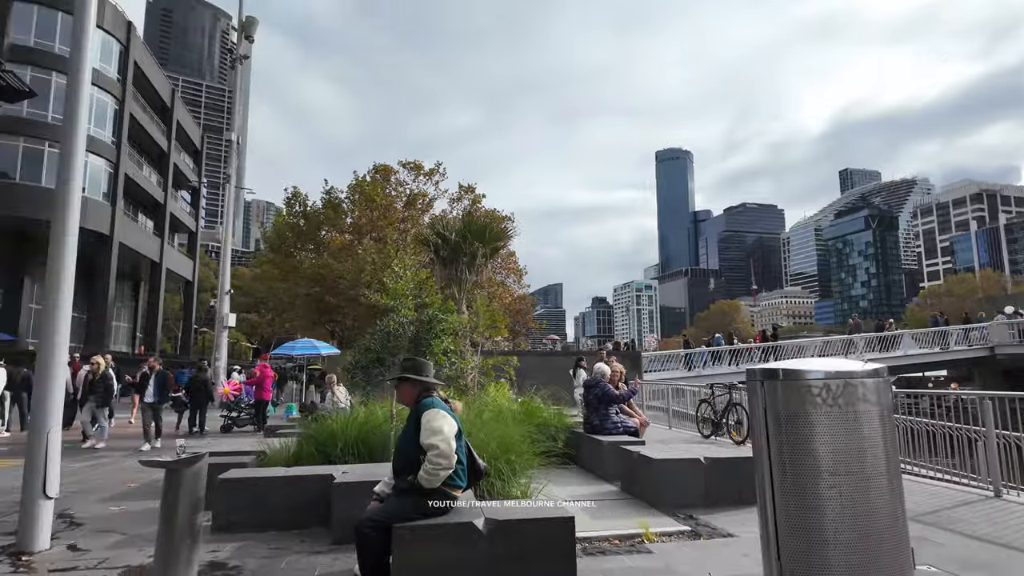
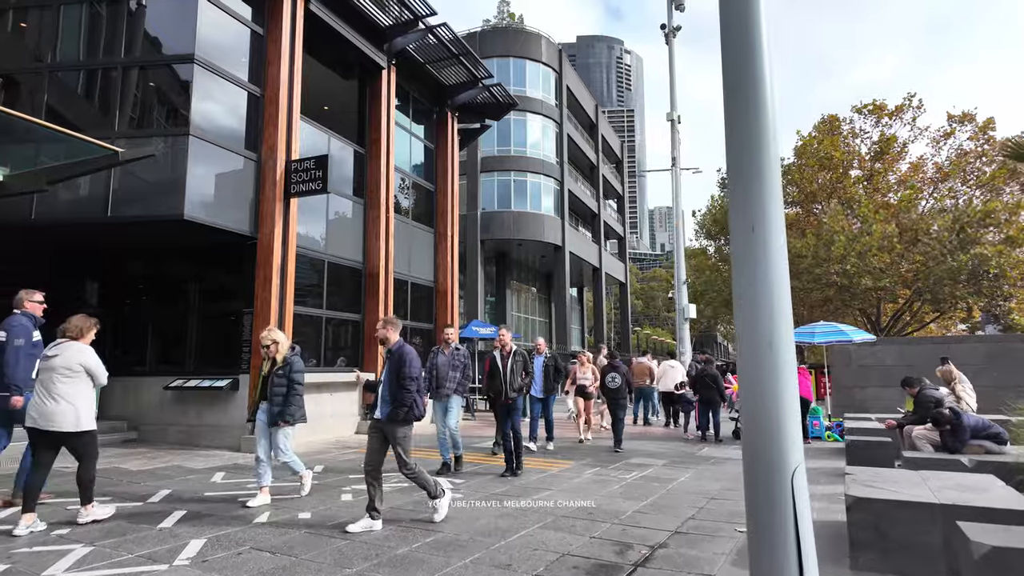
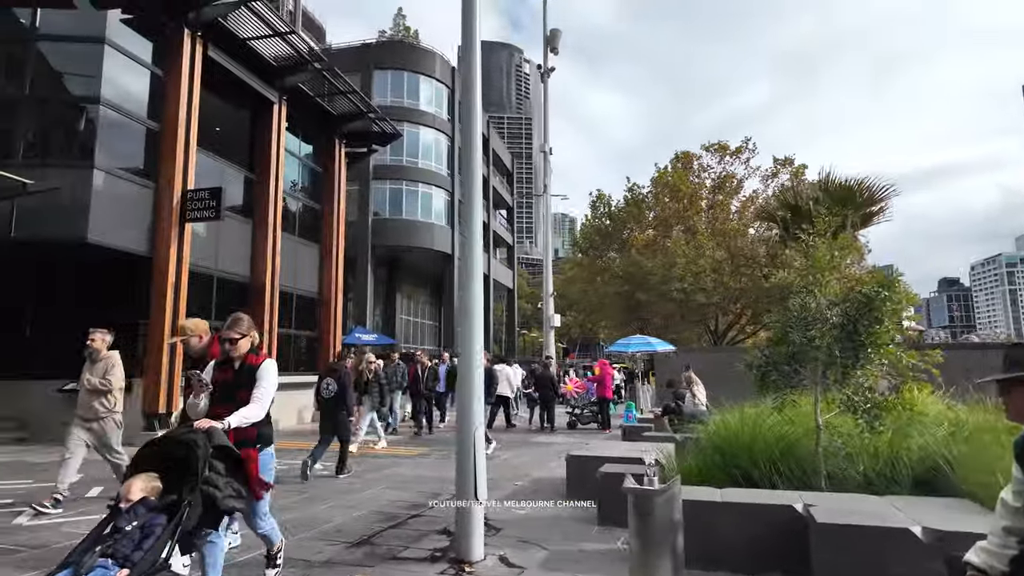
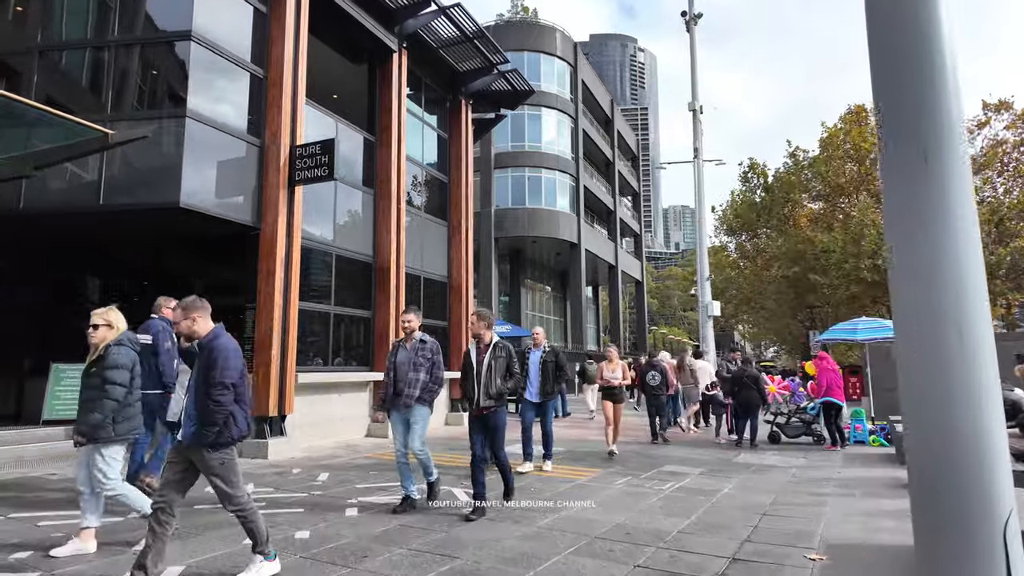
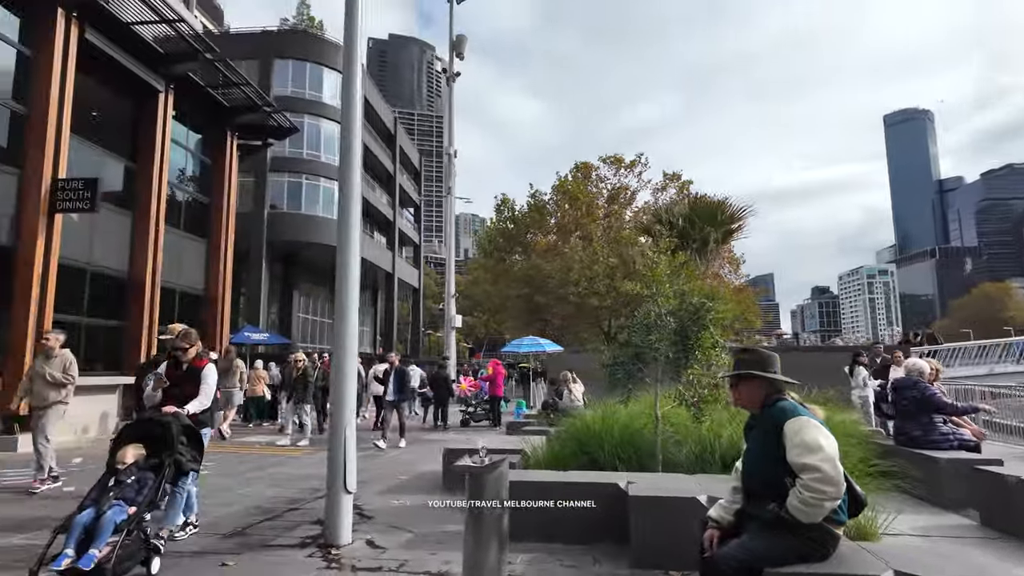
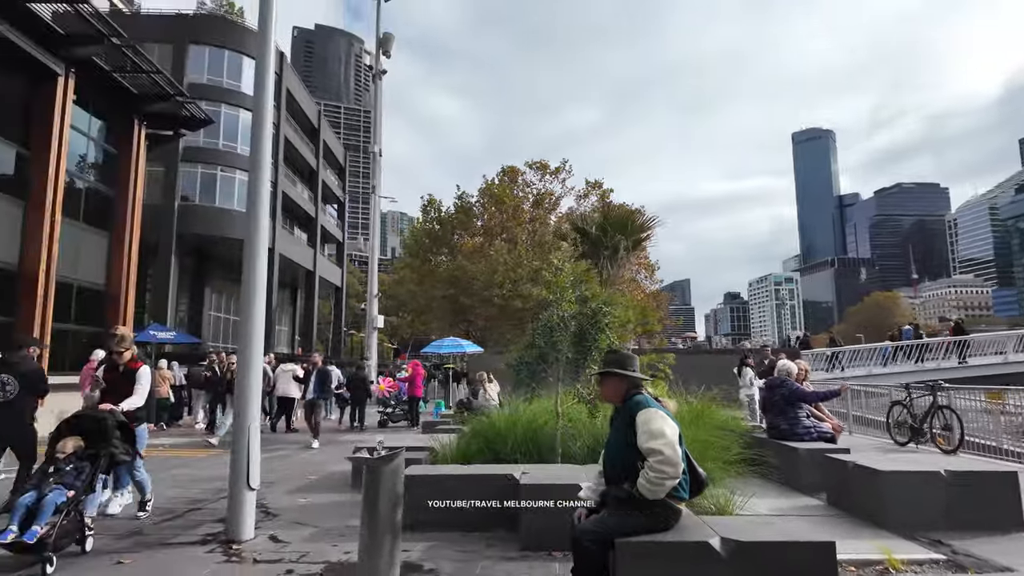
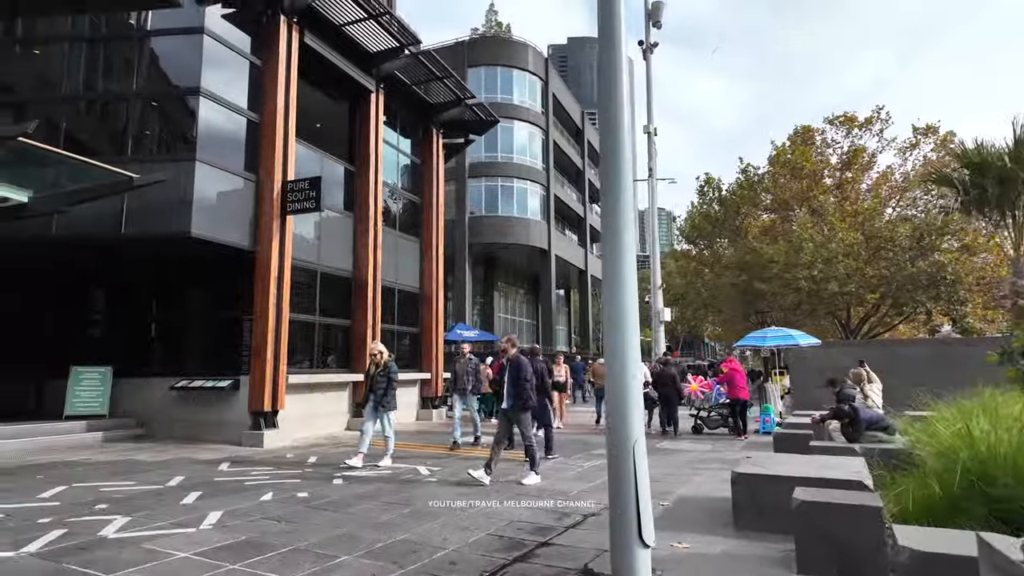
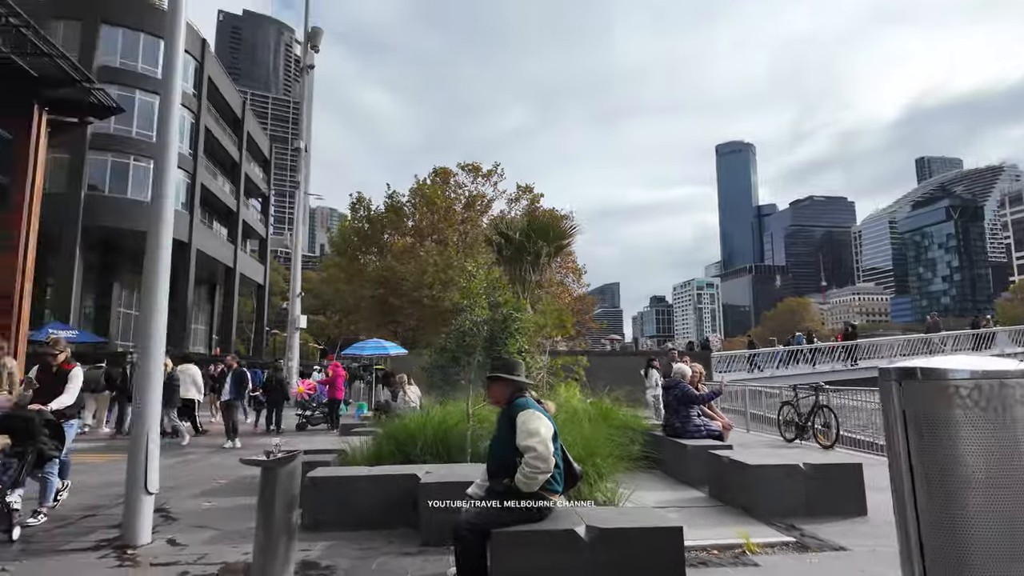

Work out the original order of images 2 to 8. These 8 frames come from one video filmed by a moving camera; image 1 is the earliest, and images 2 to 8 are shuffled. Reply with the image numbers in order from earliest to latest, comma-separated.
8, 6, 5, 3, 7, 2, 4
